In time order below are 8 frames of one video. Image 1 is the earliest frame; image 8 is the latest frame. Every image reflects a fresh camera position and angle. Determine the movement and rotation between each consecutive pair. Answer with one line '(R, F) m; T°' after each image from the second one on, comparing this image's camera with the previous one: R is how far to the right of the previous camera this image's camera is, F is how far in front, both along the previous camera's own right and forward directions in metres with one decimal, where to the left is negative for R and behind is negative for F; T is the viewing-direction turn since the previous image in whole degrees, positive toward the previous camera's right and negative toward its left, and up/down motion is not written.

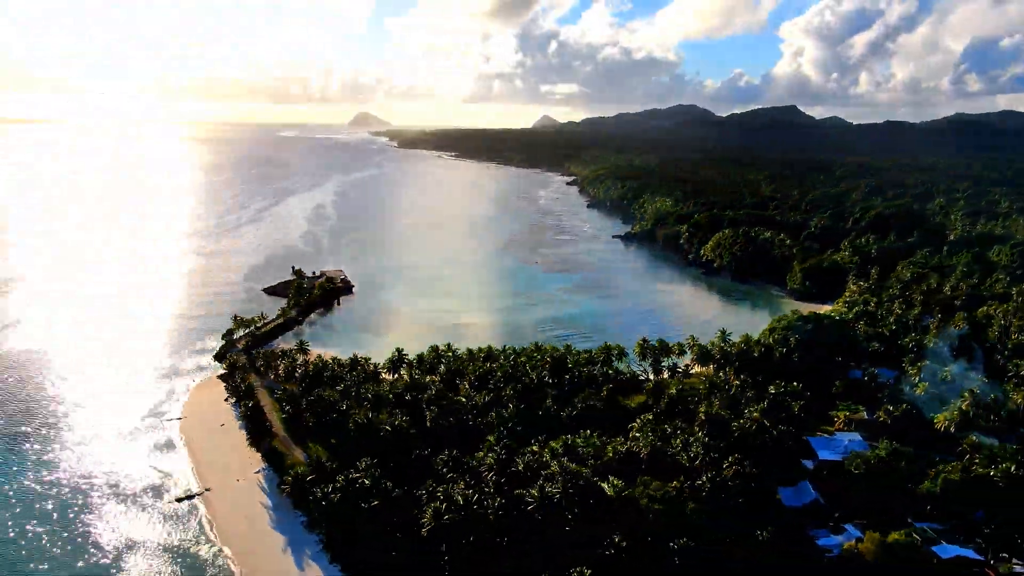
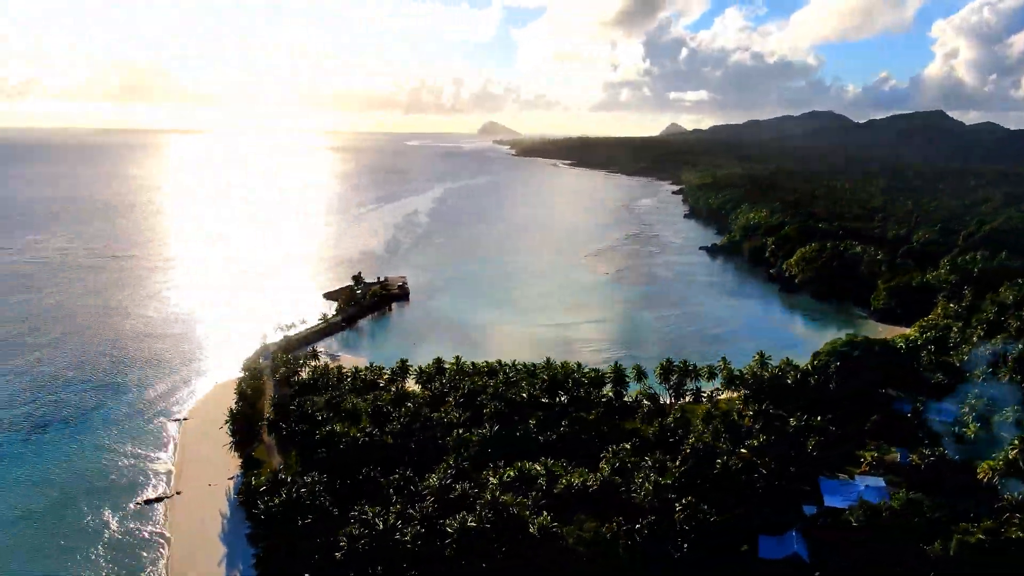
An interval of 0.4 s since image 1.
(+5.6, +2.2) m; -9°
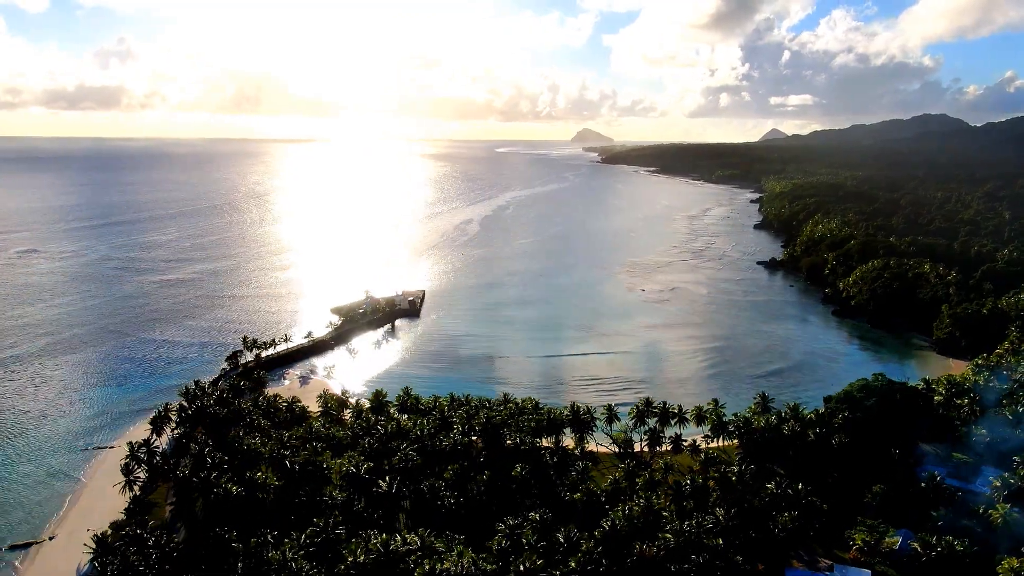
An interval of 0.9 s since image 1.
(+6.2, +5.1) m; -7°
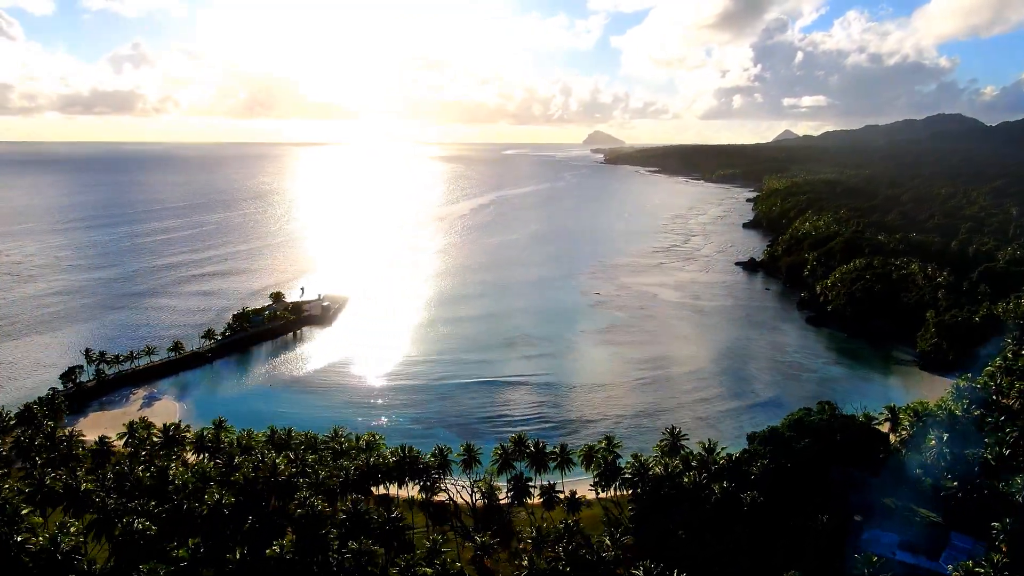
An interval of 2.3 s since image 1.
(+6.2, +7.8) m; -1°
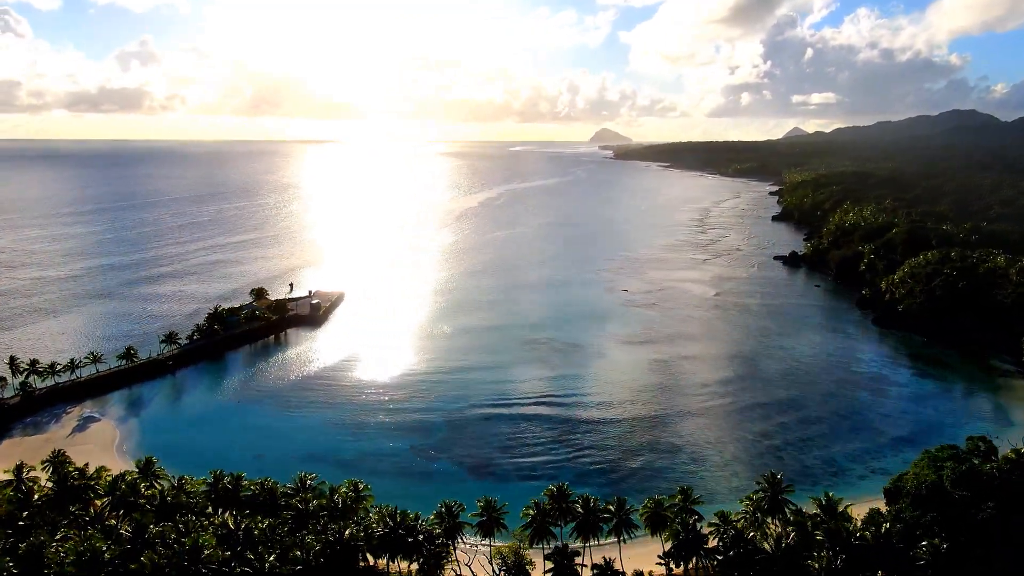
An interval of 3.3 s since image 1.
(-0.8, +7.7) m; 0°
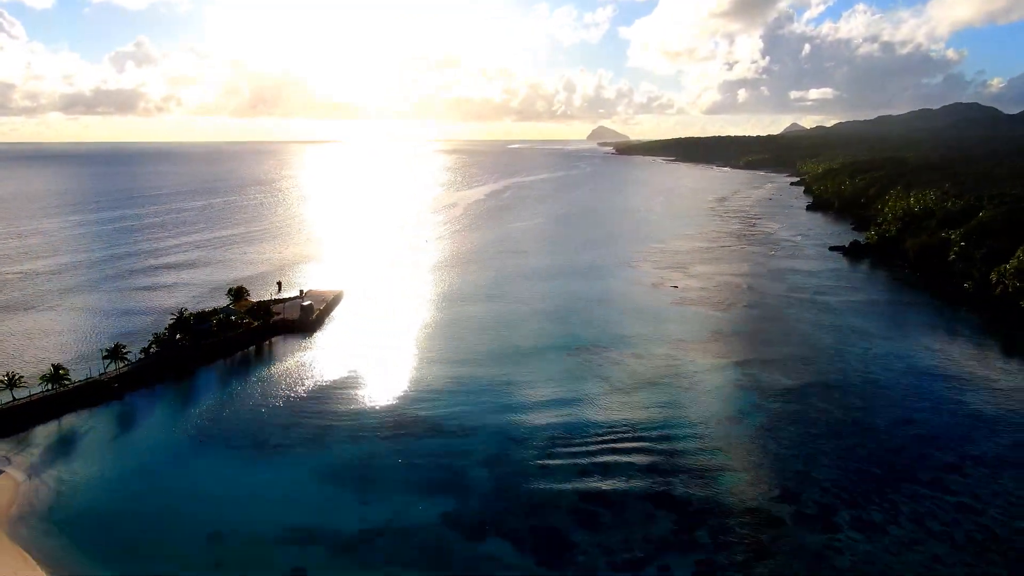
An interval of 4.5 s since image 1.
(-1.9, +8.9) m; 0°
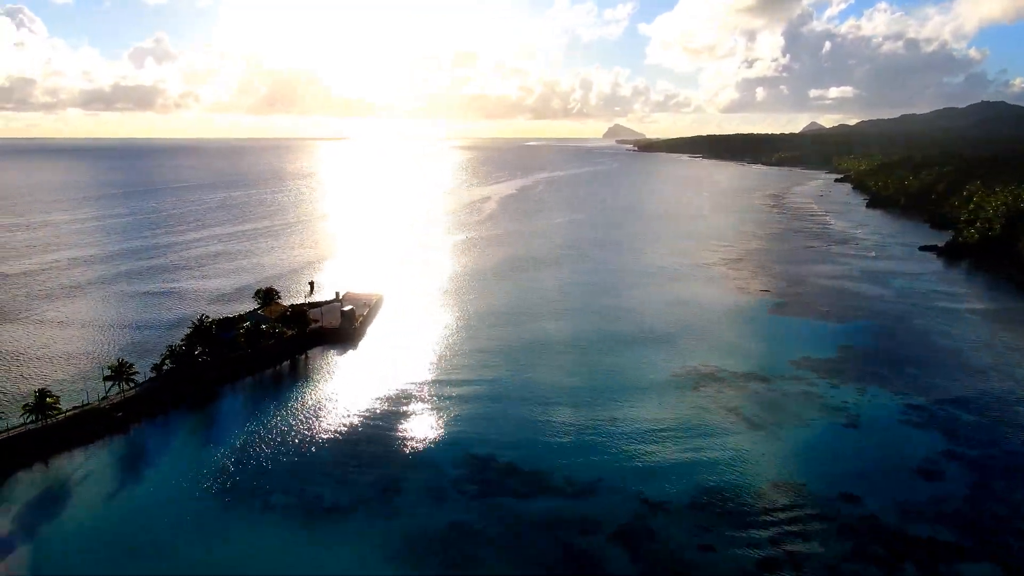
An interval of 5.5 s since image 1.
(-2.9, +6.3) m; -1°
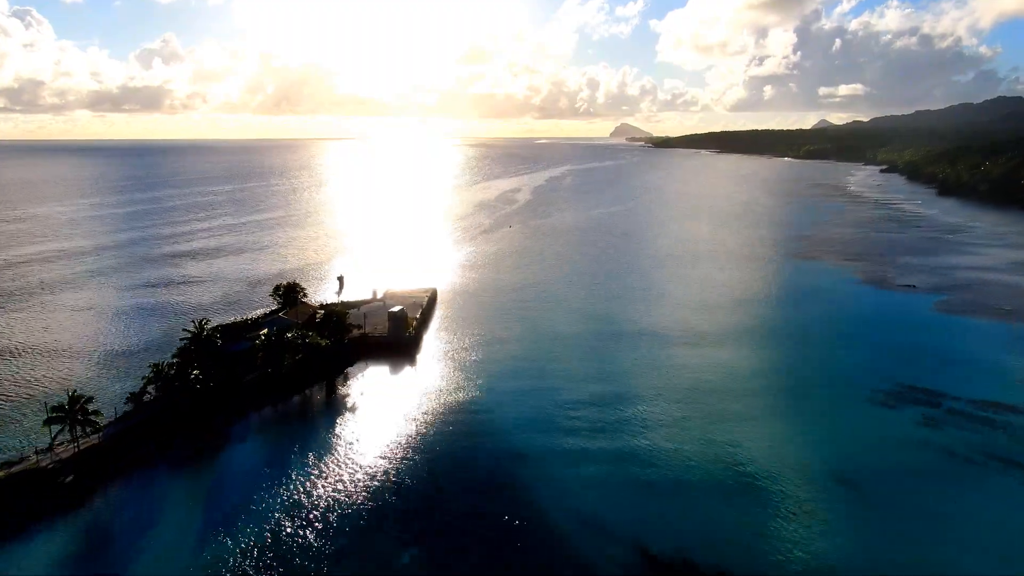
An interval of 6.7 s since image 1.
(-3.2, +8.5) m; -1°
